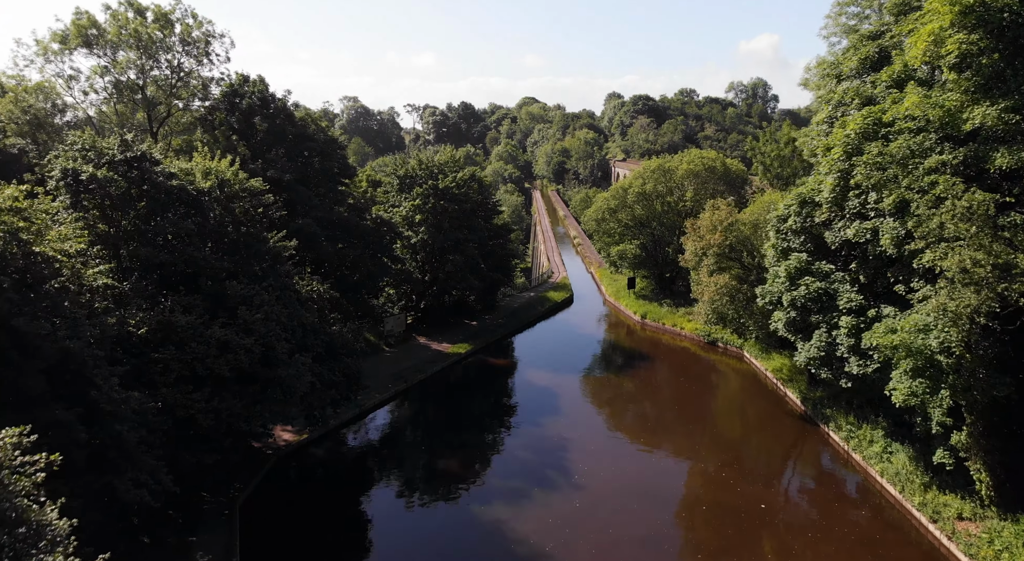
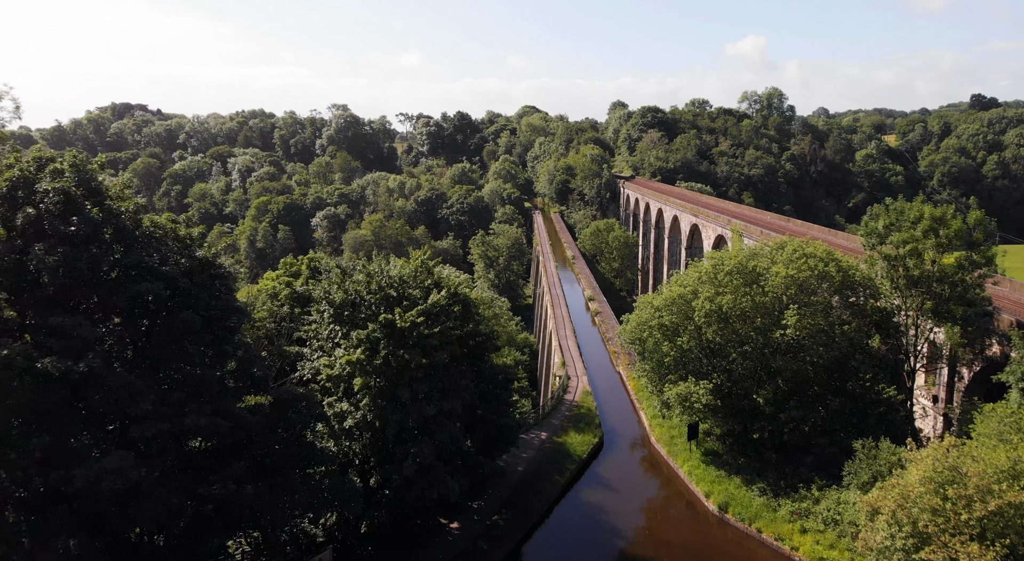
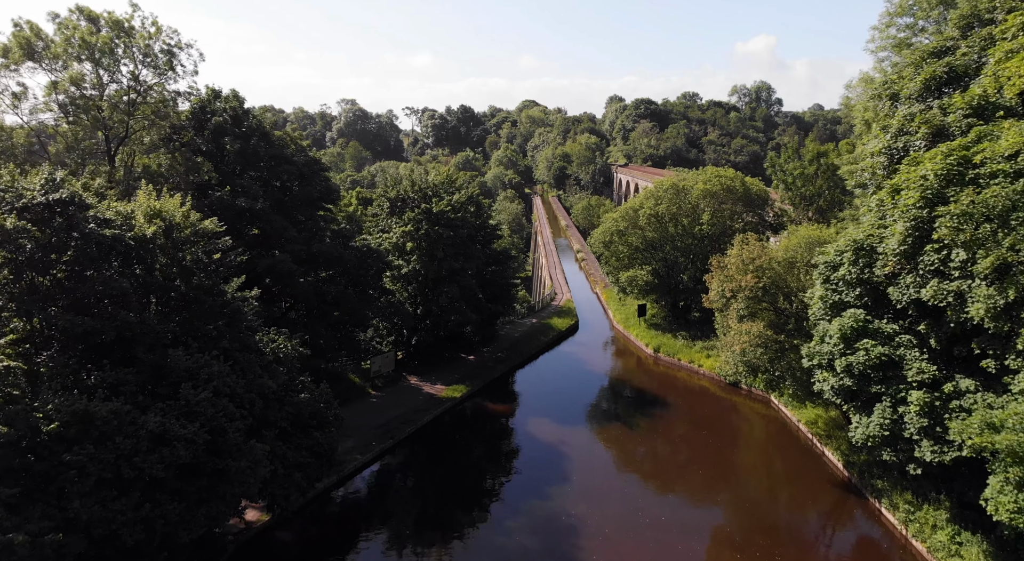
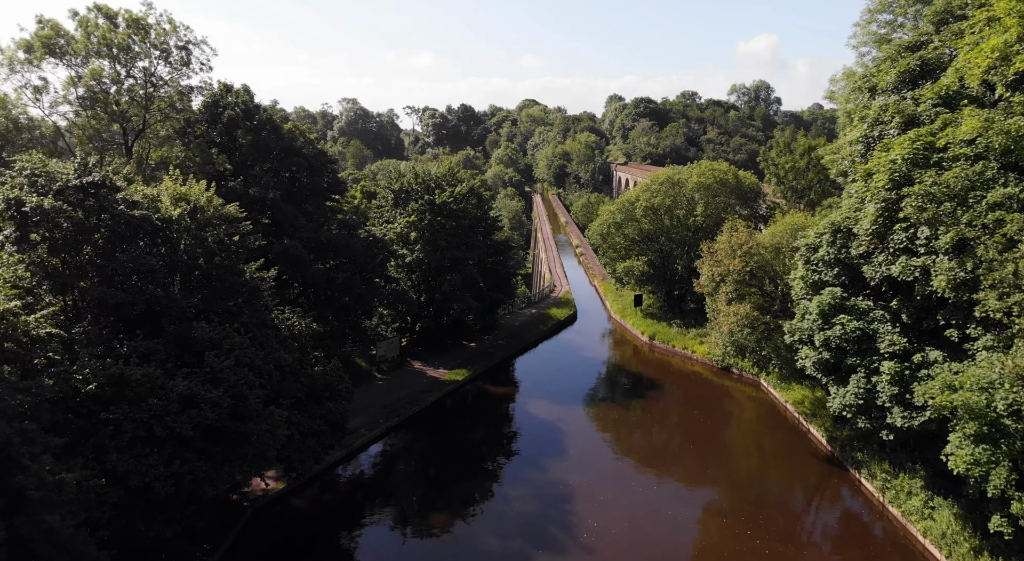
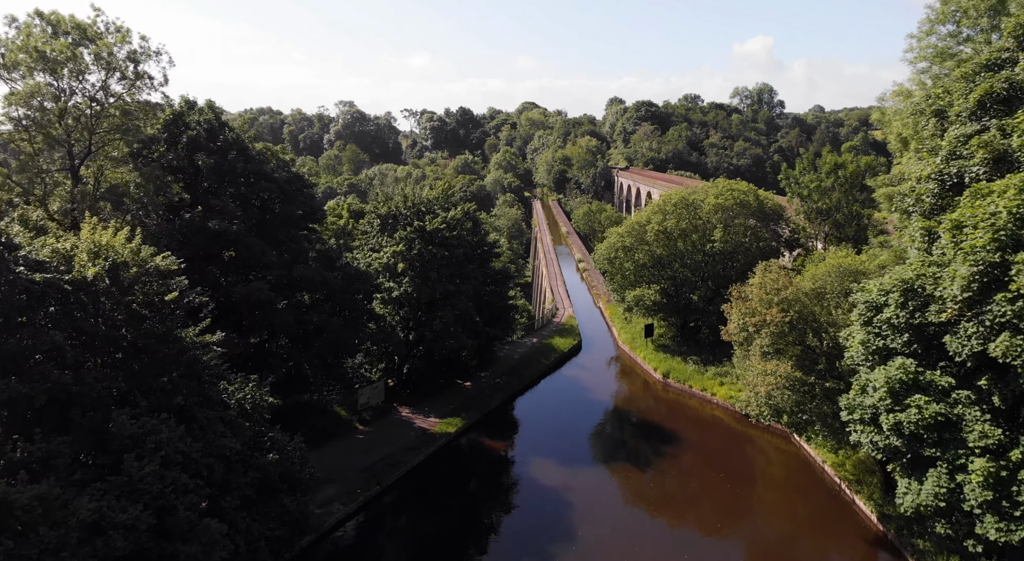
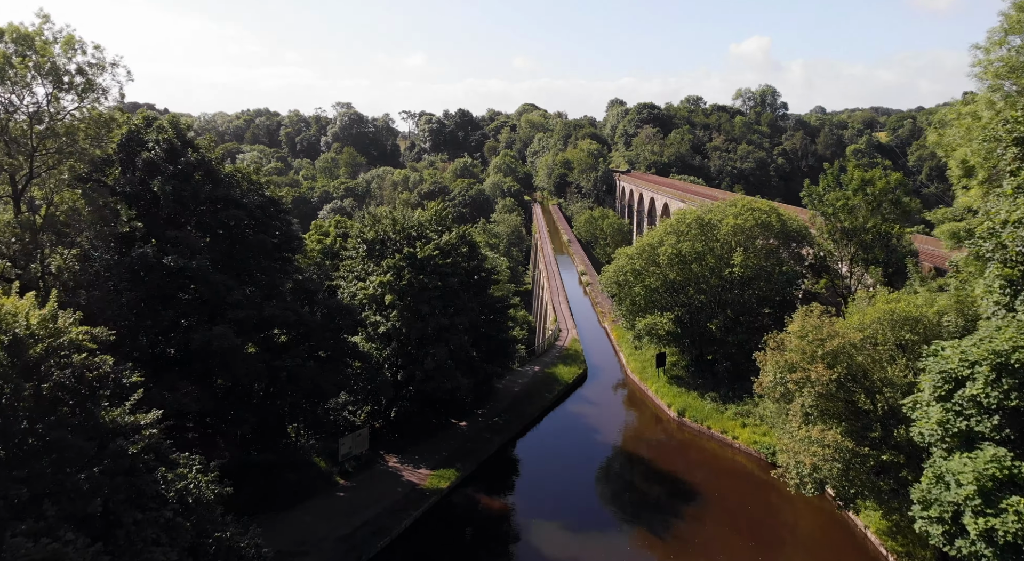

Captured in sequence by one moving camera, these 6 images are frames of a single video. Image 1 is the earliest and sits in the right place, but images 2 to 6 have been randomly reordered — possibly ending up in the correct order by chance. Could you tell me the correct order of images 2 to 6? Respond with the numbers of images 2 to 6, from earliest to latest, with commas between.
4, 3, 5, 6, 2
